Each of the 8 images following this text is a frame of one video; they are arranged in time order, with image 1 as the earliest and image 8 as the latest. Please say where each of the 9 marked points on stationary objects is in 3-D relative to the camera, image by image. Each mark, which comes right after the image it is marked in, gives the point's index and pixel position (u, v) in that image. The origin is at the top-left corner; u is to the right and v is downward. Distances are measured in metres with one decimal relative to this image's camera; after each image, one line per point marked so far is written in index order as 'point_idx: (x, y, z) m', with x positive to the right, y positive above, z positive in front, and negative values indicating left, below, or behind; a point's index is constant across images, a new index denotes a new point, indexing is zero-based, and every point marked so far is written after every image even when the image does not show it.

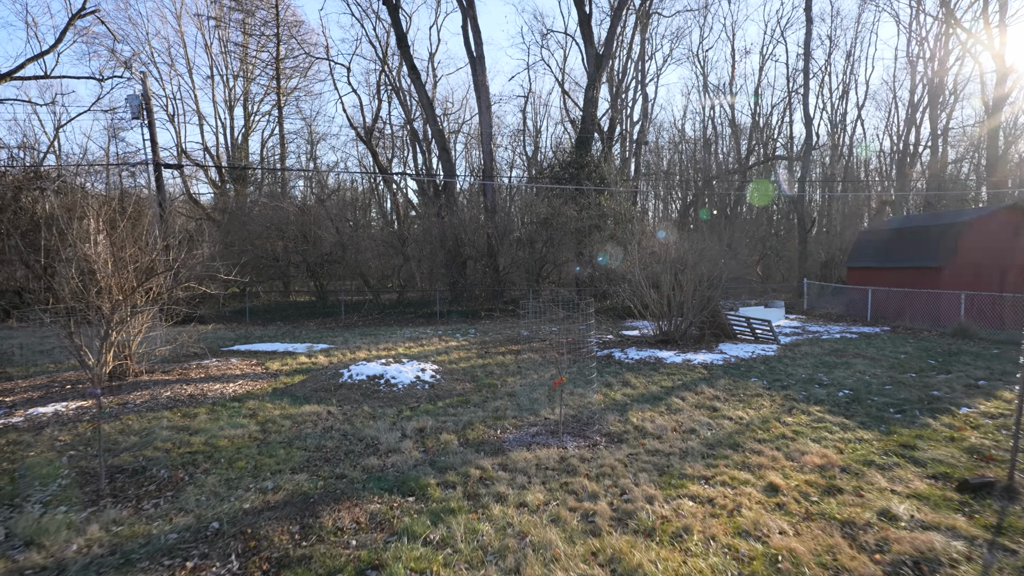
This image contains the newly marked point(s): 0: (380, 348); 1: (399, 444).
0: (-2.5, -1.2, +11.4) m
1: (-1.0, -1.4, +5.3) m
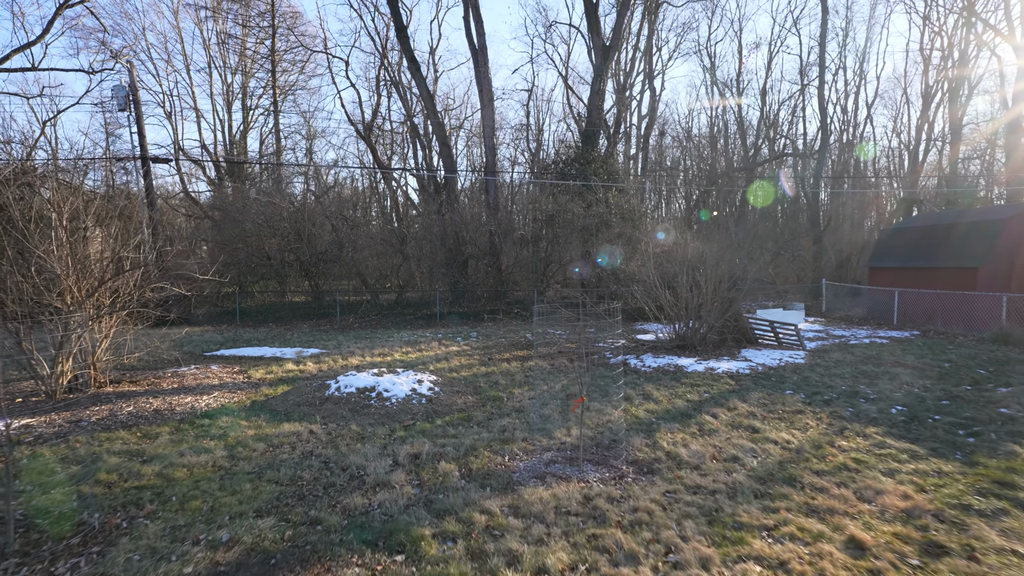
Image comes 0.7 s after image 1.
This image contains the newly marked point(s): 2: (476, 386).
0: (-2.5, -1.2, +10.6) m
1: (-0.9, -1.4, +4.4) m
2: (-0.4, -1.3, +7.5) m
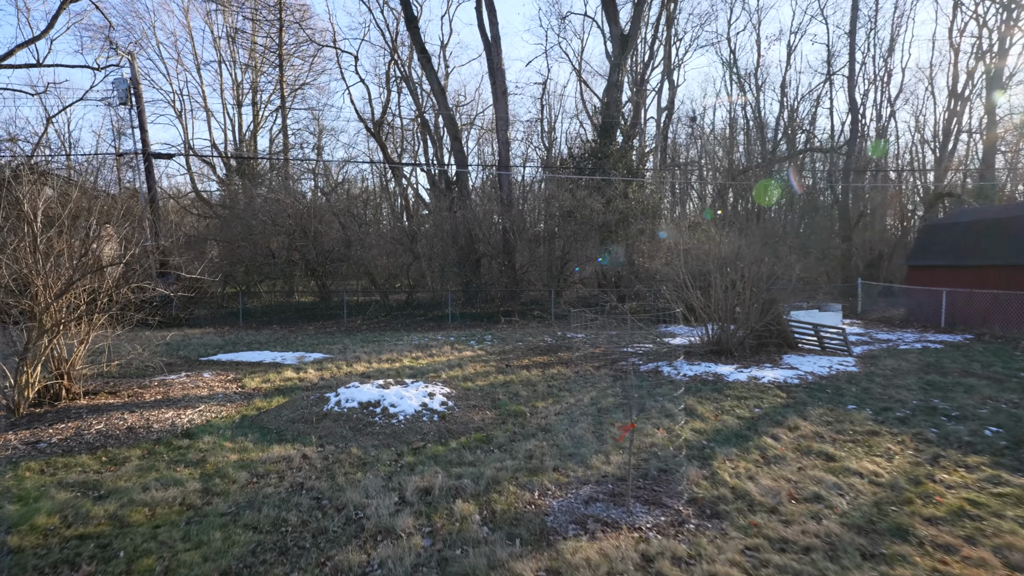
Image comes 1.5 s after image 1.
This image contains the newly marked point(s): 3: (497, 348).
0: (-2.1, -1.2, +9.8) m
1: (-0.7, -1.4, +3.6) m
2: (-0.2, -1.3, +6.6) m
3: (-0.3, -1.1, +10.9) m
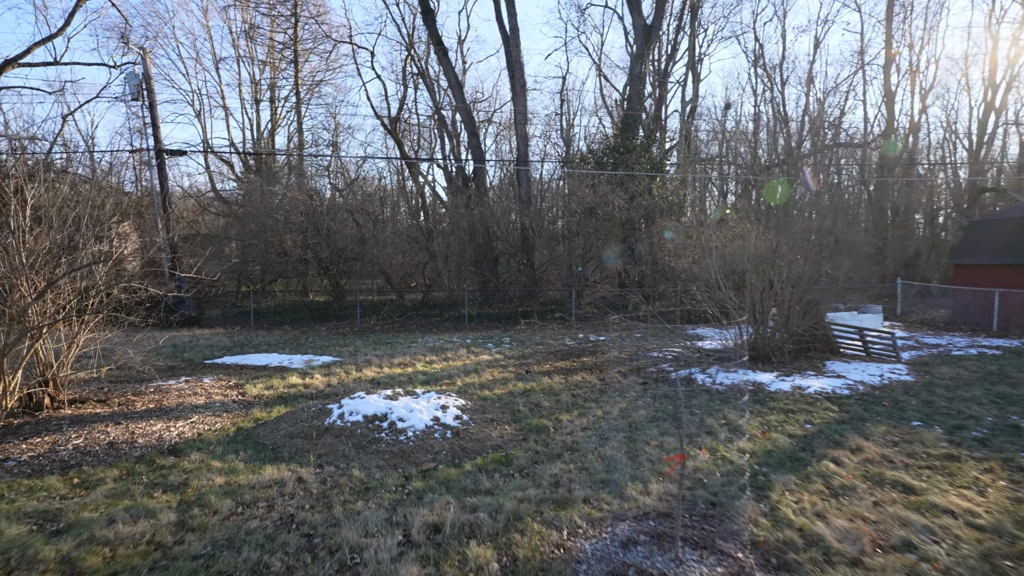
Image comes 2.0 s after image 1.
0: (-1.8, -1.2, +9.2) m
1: (-0.6, -1.4, +3.0) m
2: (0.0, -1.3, +6.0) m
3: (+0.1, -1.1, +10.3) m
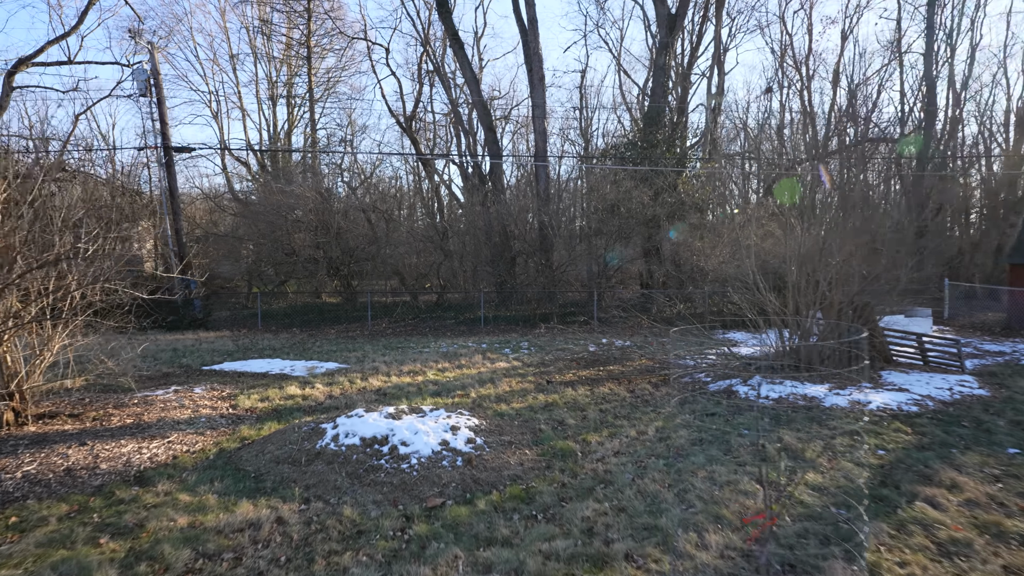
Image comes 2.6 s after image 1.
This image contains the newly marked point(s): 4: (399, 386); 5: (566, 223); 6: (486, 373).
0: (-1.6, -1.2, +8.5) m
1: (-0.5, -1.4, +2.2) m
2: (+0.2, -1.3, +5.3) m
3: (+0.4, -1.1, +9.6) m
4: (-1.4, -1.3, +7.6) m
5: (+1.5, +1.8, +16.2) m
6: (-0.4, -1.2, +8.4) m
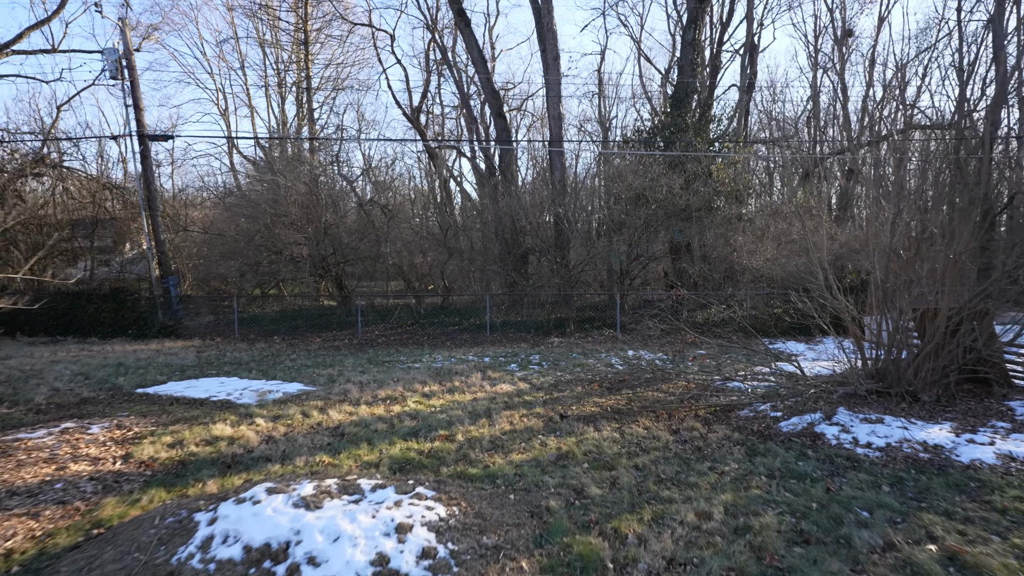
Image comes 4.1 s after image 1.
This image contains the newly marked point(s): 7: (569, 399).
0: (-1.5, -1.3, +6.7) m
1: (-0.6, -1.5, +0.4) m
2: (+0.2, -1.3, +3.4) m
3: (+0.4, -1.2, +7.7) m
4: (-1.4, -1.3, +5.8) m
5: (+1.7, +1.7, +14.3) m
6: (-0.3, -1.2, +6.5) m
7: (+0.6, -1.2, +6.6) m
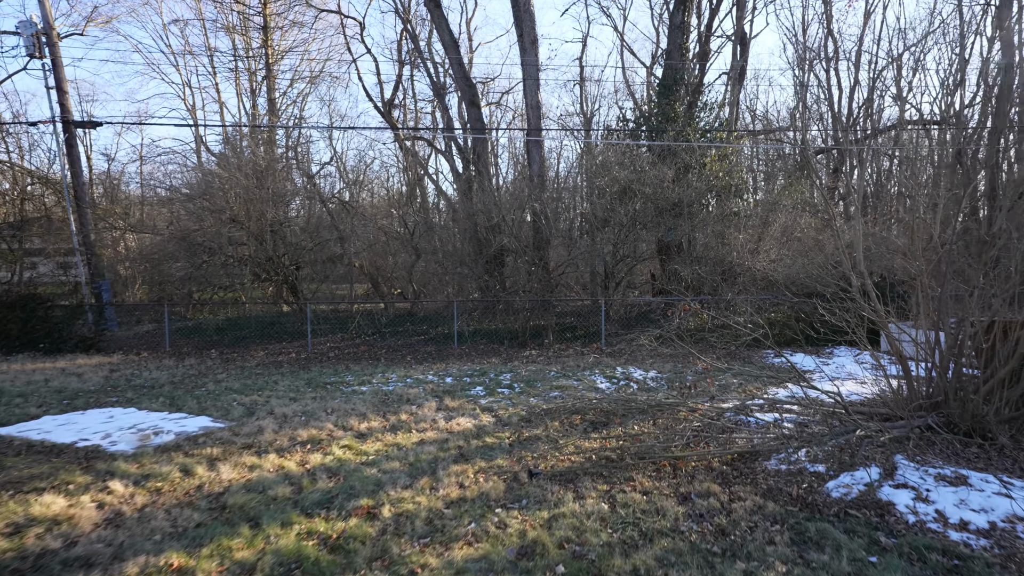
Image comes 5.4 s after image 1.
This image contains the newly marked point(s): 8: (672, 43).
0: (-1.9, -1.4, +5.1) m
1: (-0.8, -1.5, -1.1) m
2: (-0.1, -1.4, +1.9) m
3: (0.0, -1.3, +6.2) m
4: (-1.8, -1.4, +4.2) m
5: (+1.1, +1.6, +12.8) m
6: (-0.7, -1.3, +5.0) m
7: (+0.3, -1.3, +5.1) m
8: (+4.4, +6.7, +16.4) m
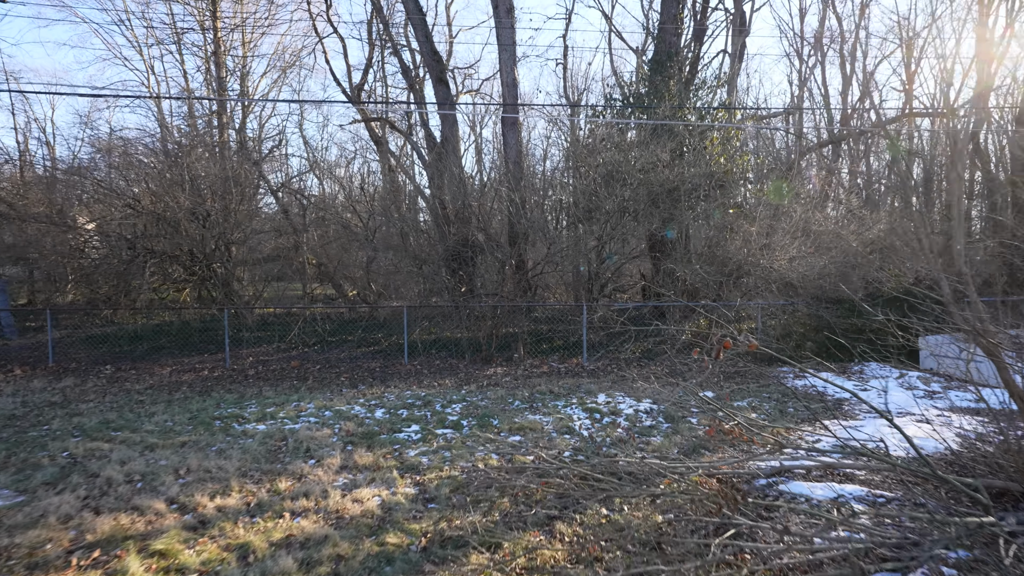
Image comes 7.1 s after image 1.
0: (-2.3, -1.4, +3.1) m
1: (-1.1, -1.6, -3.1) m
2: (-0.5, -1.4, -0.1) m
3: (-0.4, -1.3, +4.2) m
4: (-2.2, -1.4, +2.2) m
5: (+0.5, +1.6, +10.8) m
6: (-1.1, -1.4, +3.0) m
7: (-0.2, -1.3, +3.1) m
8: (+3.8, +6.7, +14.5) m
